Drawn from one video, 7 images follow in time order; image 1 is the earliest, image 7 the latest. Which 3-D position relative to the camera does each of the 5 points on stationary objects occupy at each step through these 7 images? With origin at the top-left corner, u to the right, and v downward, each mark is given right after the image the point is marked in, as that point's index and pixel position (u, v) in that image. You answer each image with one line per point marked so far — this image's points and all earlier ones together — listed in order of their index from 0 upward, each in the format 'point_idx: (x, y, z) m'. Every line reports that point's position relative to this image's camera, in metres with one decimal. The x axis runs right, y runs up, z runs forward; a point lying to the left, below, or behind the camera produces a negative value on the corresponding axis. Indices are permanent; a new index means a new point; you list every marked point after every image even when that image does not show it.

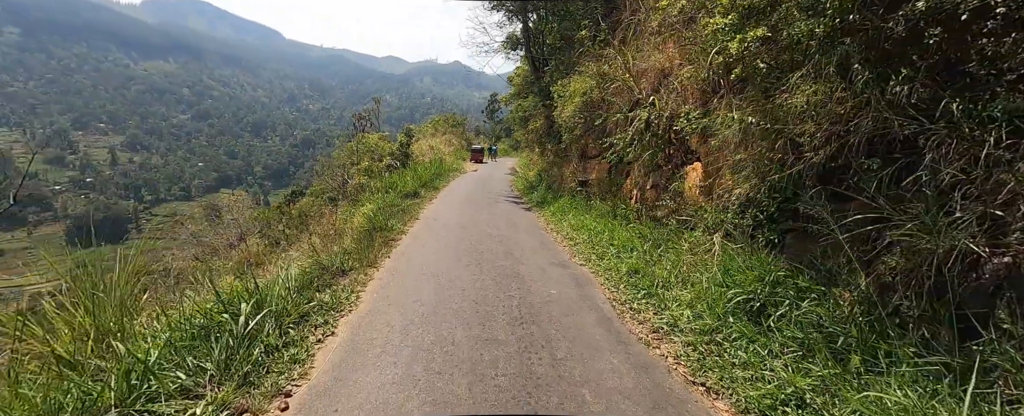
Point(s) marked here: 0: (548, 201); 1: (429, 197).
0: (+1.0, +0.2, +12.0) m
1: (-2.6, +0.3, +12.3) m
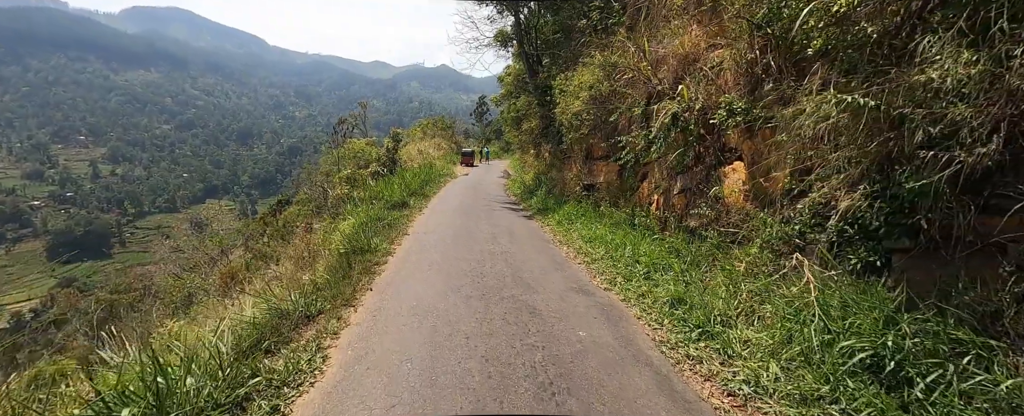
0: (+1.0, 0.0, +10.9) m
1: (-2.6, 0.0, +11.2) m
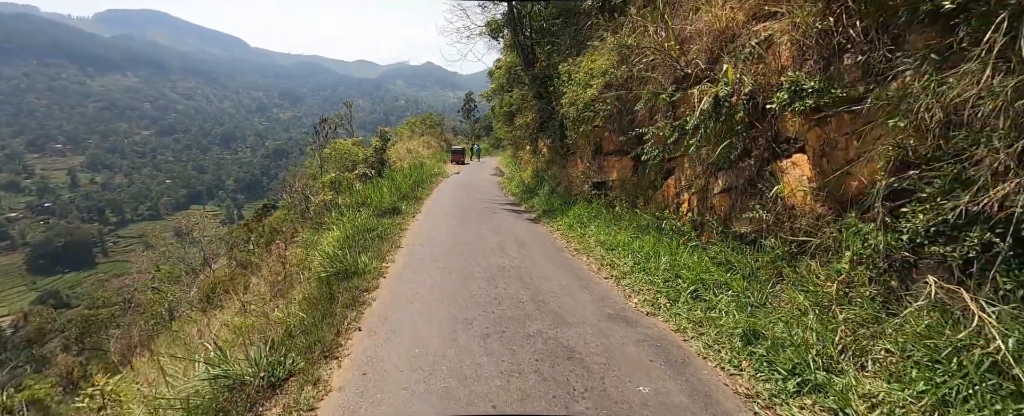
0: (+1.1, 0.0, +9.9) m
1: (-2.5, -0.1, +10.1) m
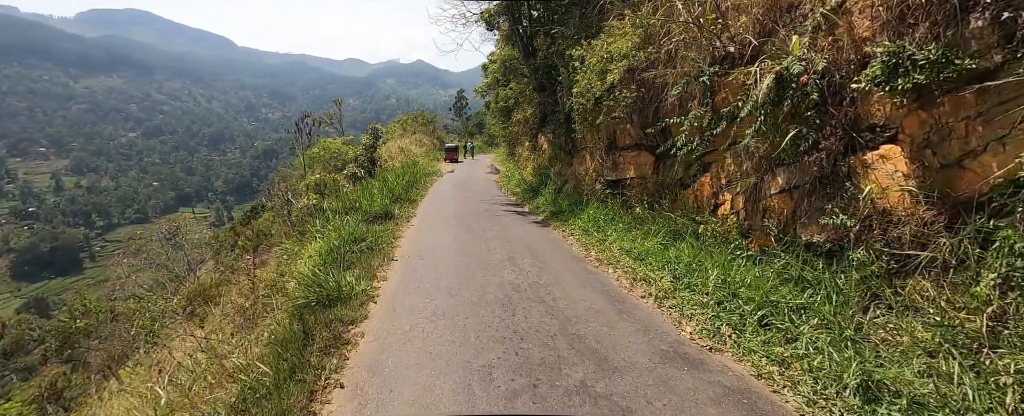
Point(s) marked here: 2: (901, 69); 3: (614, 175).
0: (+1.2, -0.1, +9.0) m
1: (-2.4, -0.2, +9.1) m
2: (+3.2, +1.2, +3.3) m
3: (+2.1, +0.7, +8.2) m
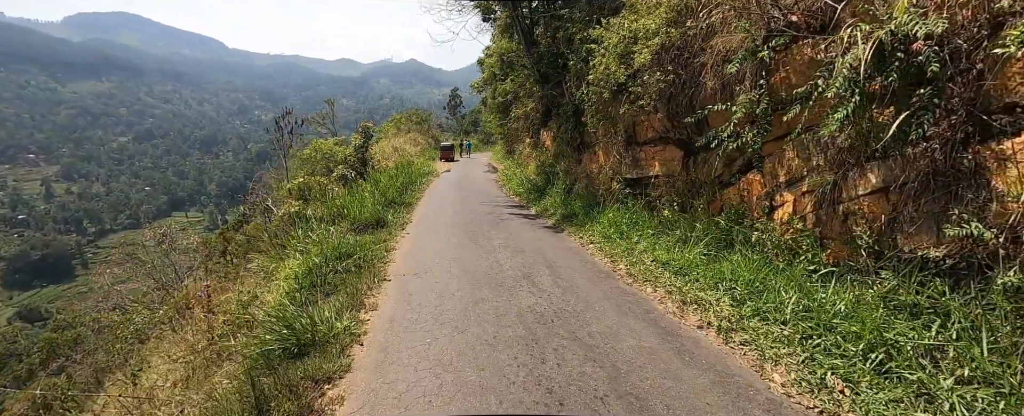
0: (+1.3, -0.1, +8.1) m
1: (-2.3, -0.3, +8.2) m
2: (+3.4, +1.1, +2.4) m
3: (+2.2, +0.6, +7.3) m
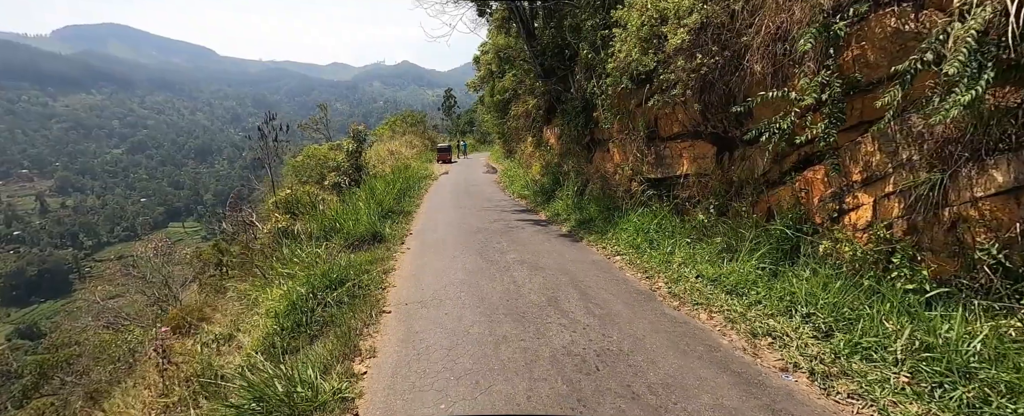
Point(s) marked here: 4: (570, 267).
0: (+1.5, -0.2, +7.3) m
1: (-2.1, -0.5, +7.4) m
2: (+3.5, +1.1, +1.7) m
3: (+2.4, +0.6, +6.6) m
4: (+0.8, -0.8, +5.2) m
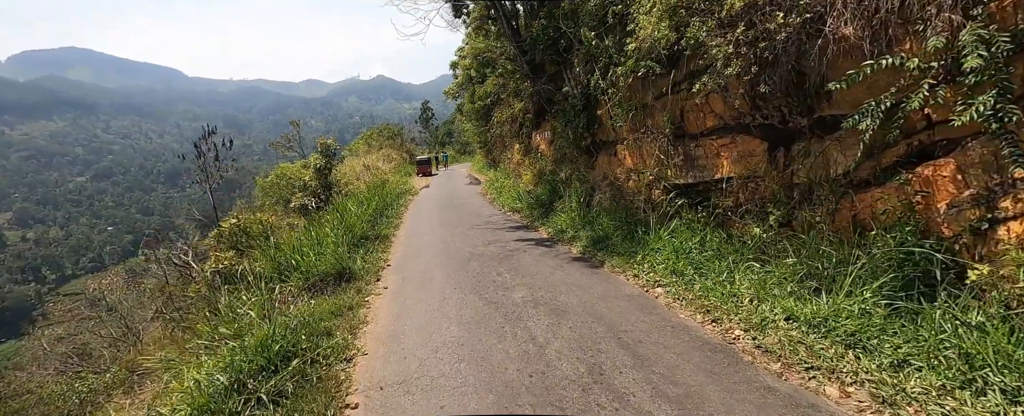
0: (+1.5, -0.4, +6.1) m
1: (-2.1, -0.9, +6.0) m
2: (+3.7, +1.1, +0.6) m
3: (+2.3, +0.4, +5.4) m
4: (+0.9, -1.0, +3.9) m
